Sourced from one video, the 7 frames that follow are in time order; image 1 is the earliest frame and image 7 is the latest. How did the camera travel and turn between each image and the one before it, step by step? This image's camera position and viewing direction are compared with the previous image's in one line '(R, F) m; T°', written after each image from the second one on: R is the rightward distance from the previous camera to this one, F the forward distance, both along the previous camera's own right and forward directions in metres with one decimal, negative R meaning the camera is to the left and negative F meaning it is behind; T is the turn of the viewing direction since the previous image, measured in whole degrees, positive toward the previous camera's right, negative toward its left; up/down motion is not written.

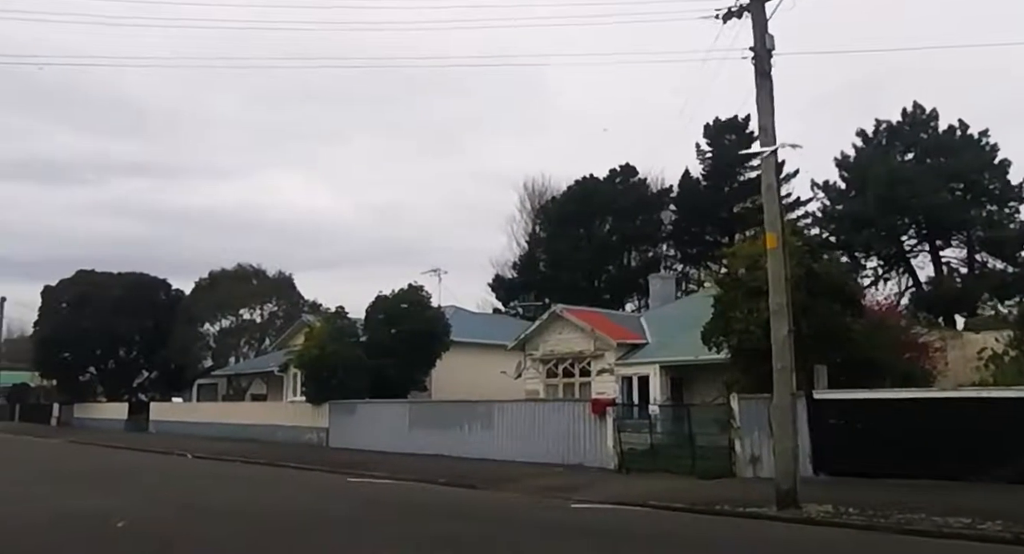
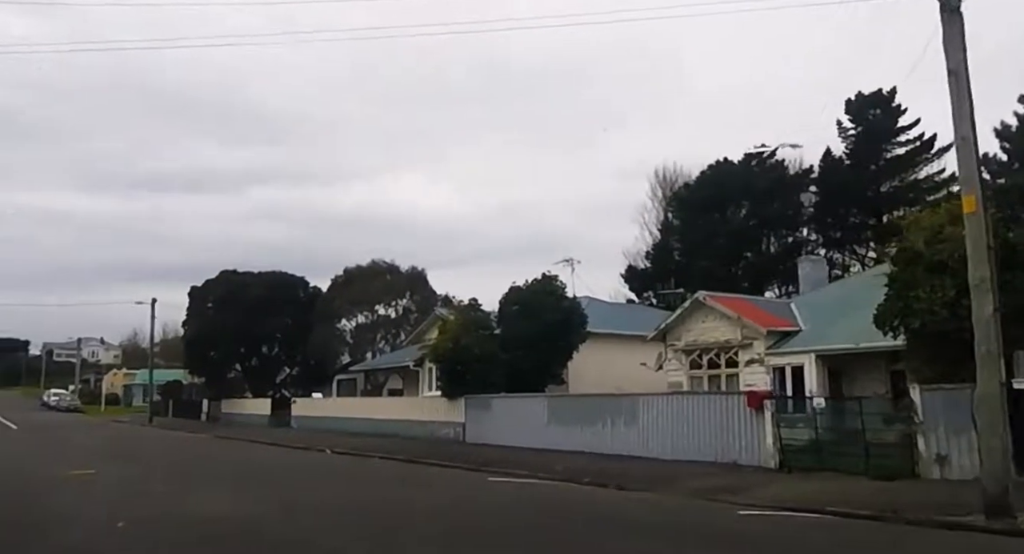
(-0.4, +1.7) m; -9°
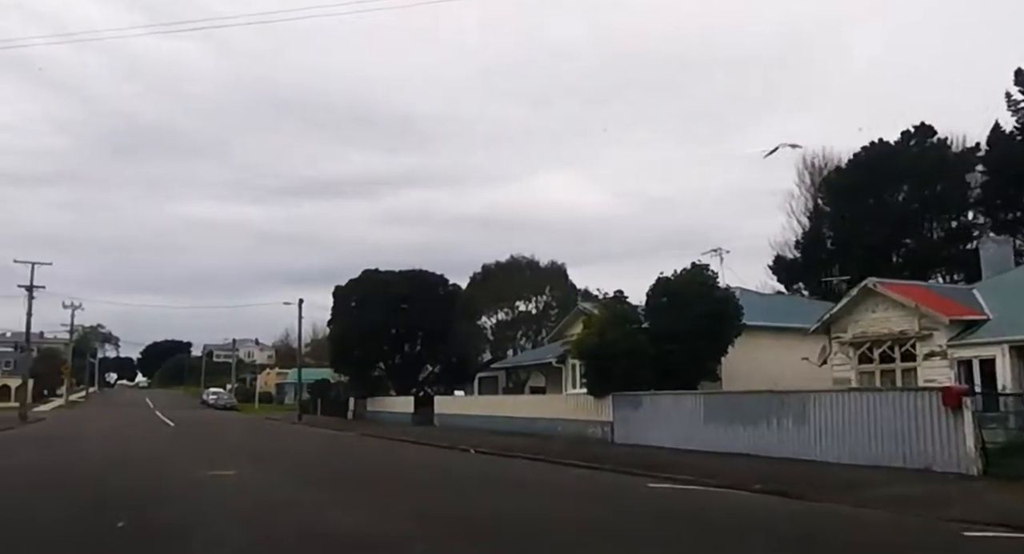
(-0.4, +1.7) m; -9°
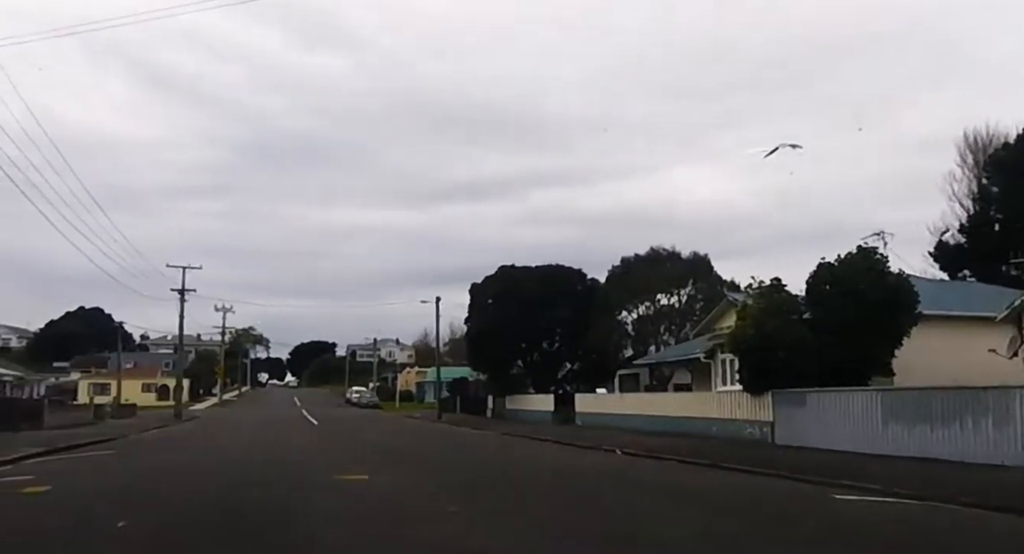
(-0.4, +1.6) m; -9°
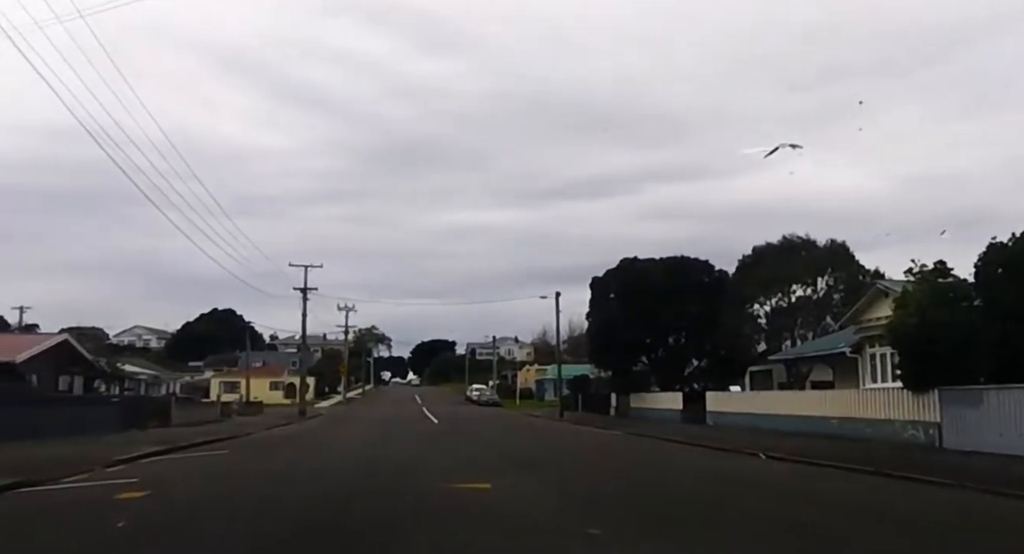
(-0.3, +1.6) m; -8°
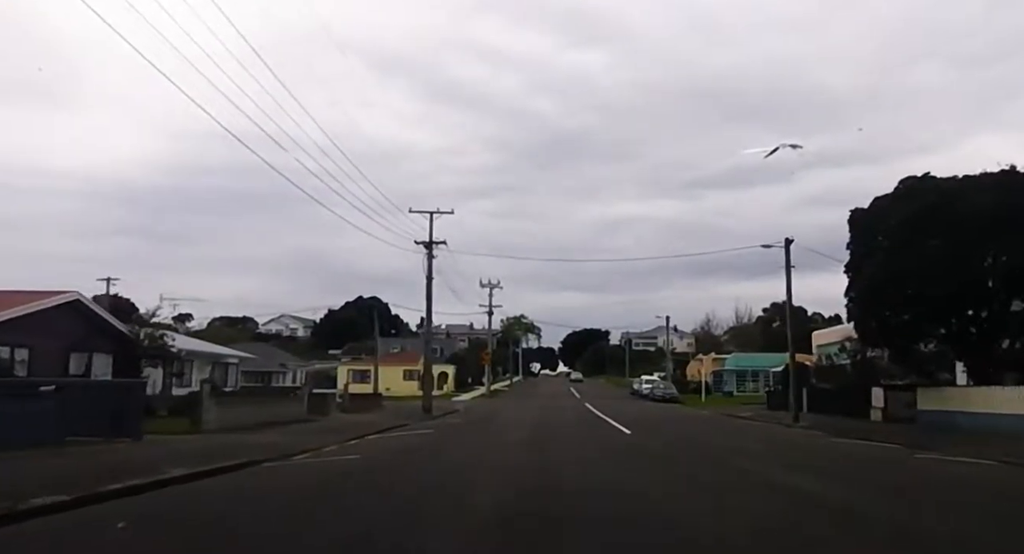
(-2.3, +13.9) m; -10°
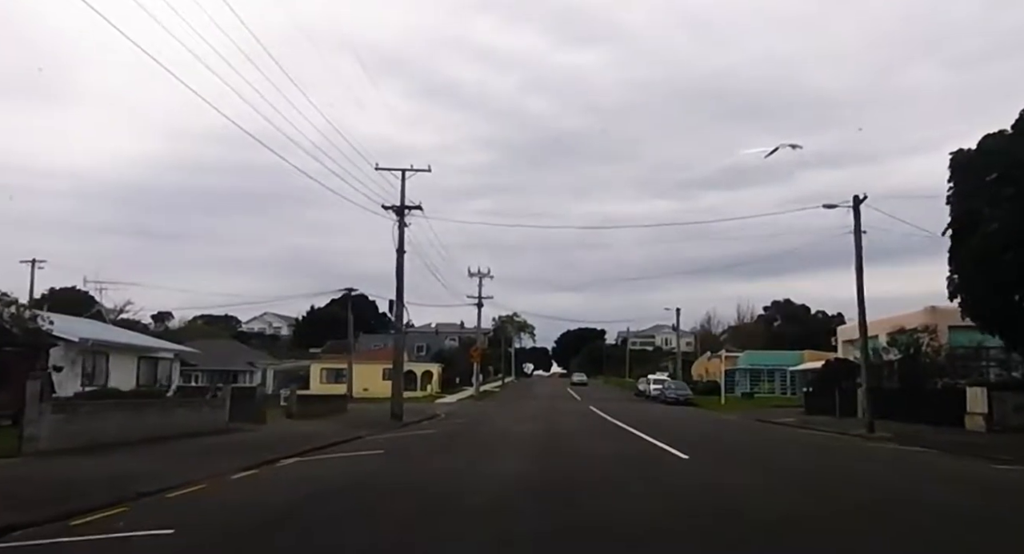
(0.0, +7.2) m; +1°
